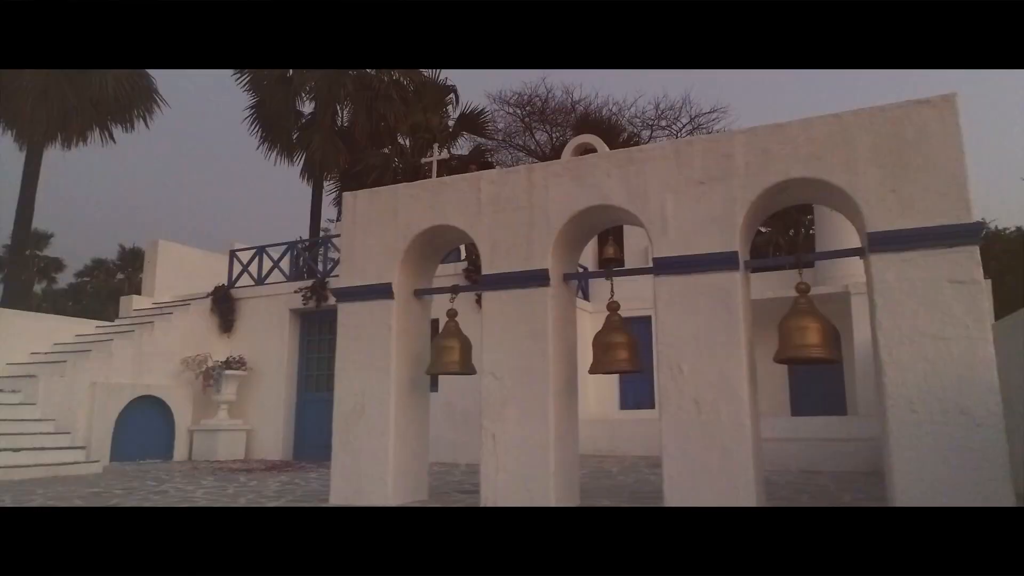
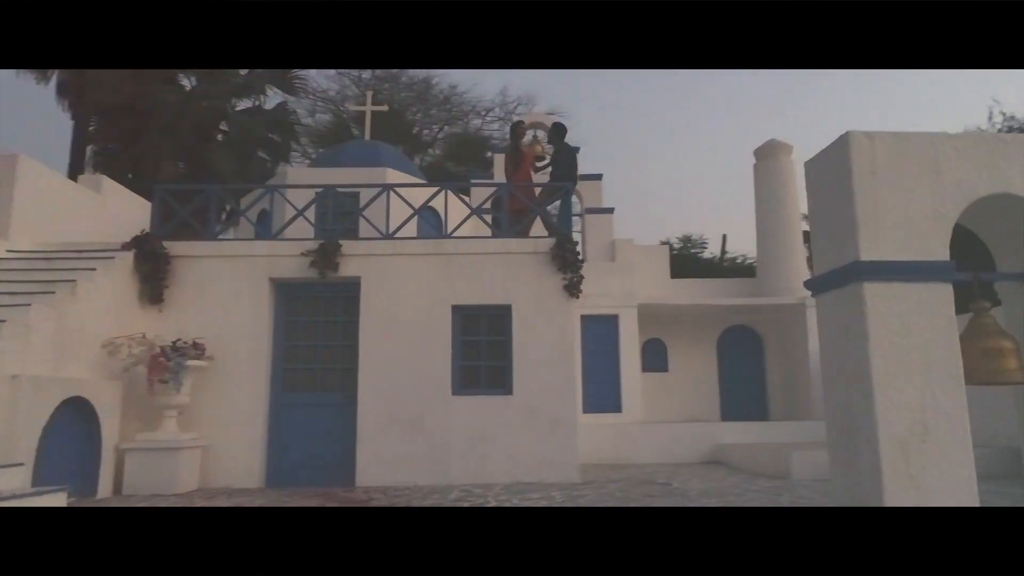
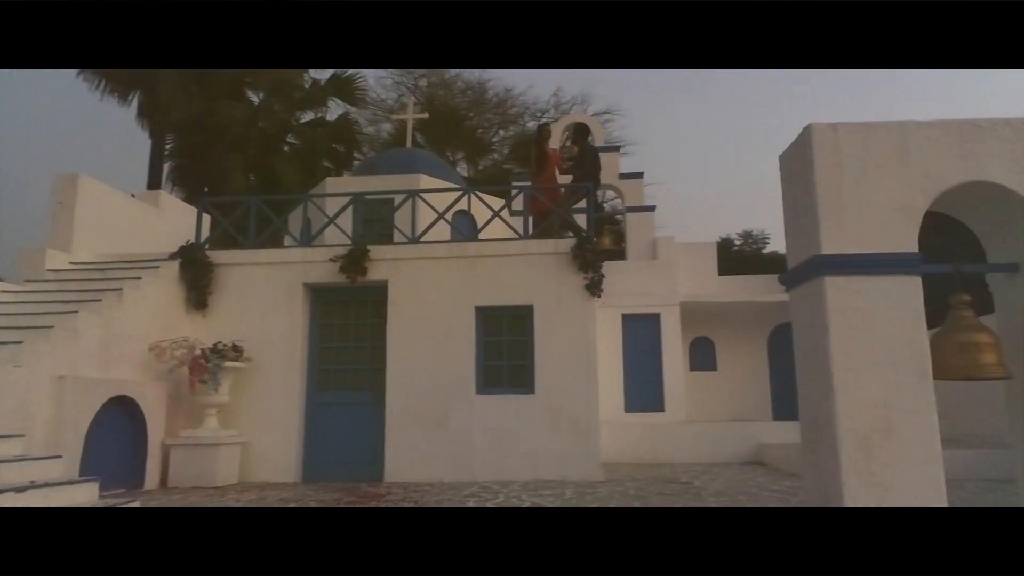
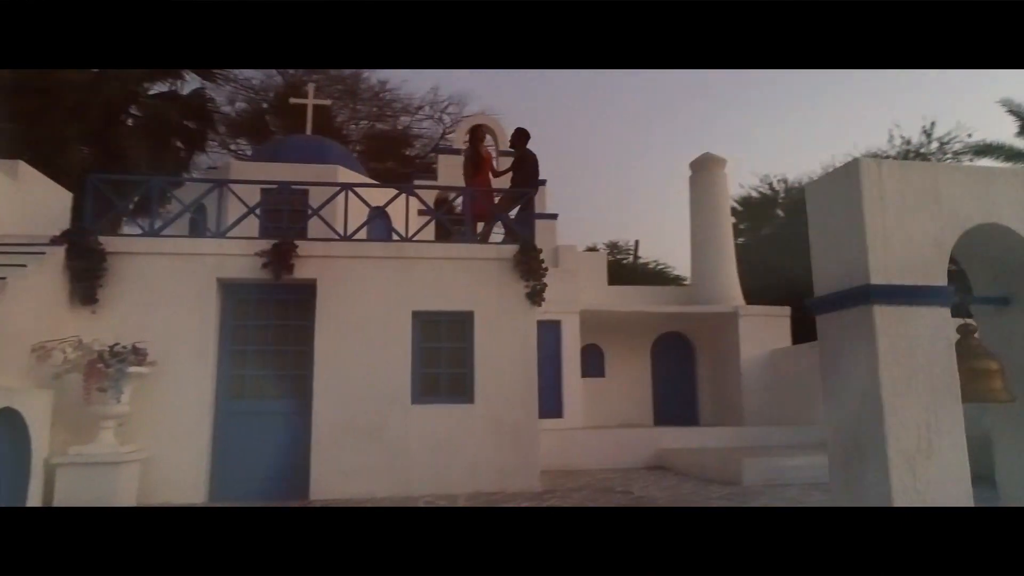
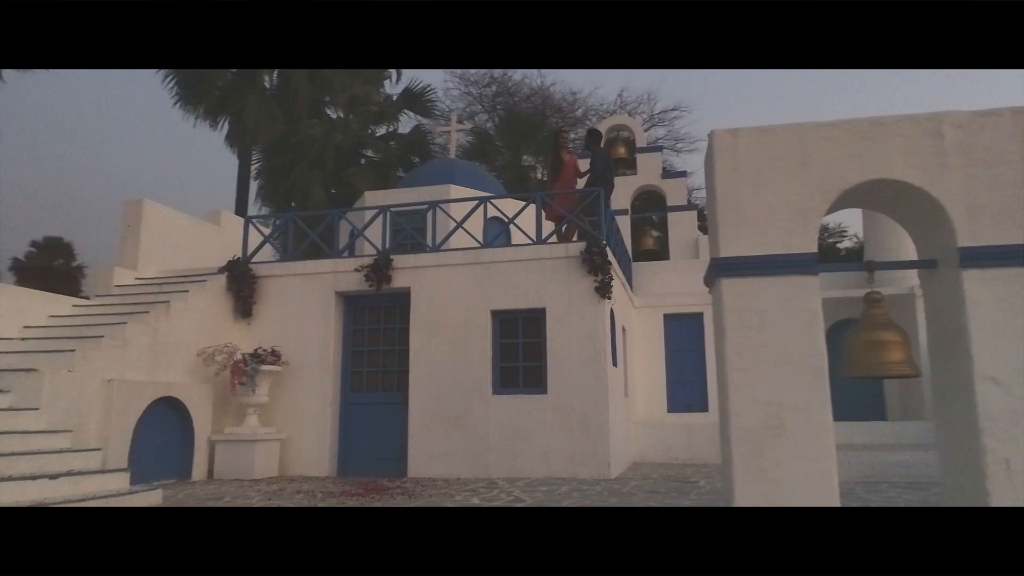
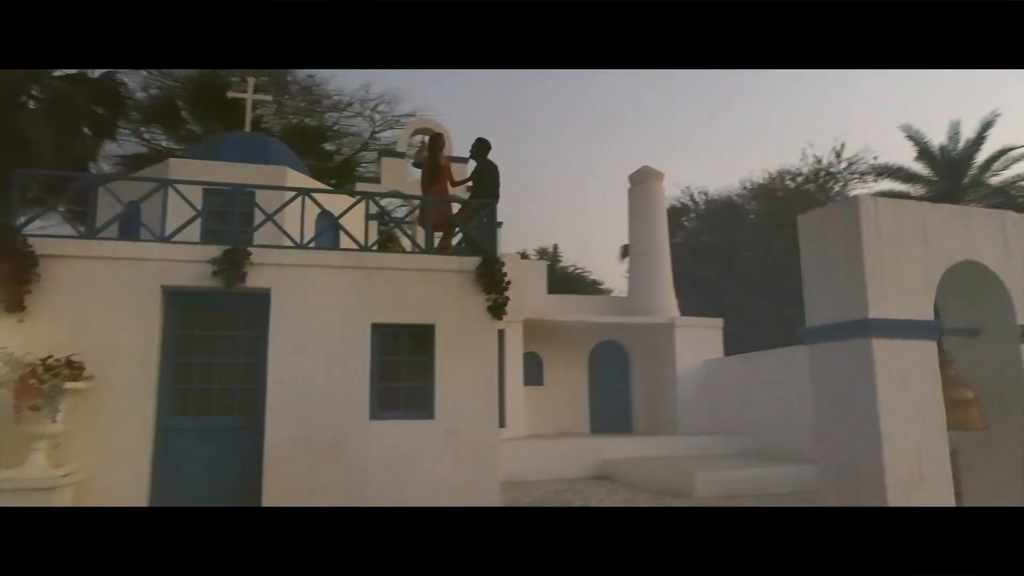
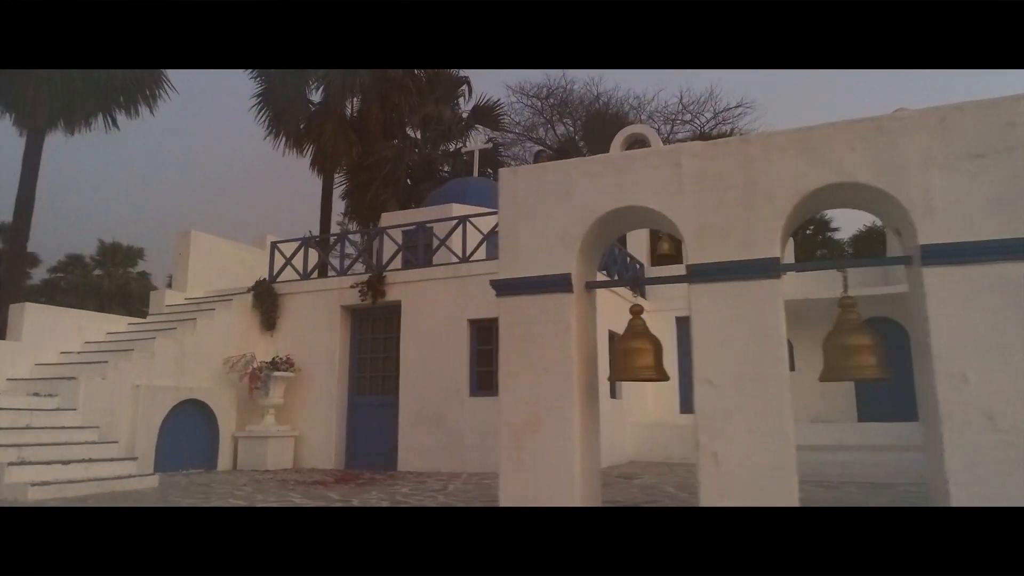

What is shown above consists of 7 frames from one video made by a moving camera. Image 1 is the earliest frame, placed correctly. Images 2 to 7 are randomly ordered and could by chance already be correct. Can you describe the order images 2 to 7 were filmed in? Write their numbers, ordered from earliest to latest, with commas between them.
7, 5, 3, 2, 4, 6
